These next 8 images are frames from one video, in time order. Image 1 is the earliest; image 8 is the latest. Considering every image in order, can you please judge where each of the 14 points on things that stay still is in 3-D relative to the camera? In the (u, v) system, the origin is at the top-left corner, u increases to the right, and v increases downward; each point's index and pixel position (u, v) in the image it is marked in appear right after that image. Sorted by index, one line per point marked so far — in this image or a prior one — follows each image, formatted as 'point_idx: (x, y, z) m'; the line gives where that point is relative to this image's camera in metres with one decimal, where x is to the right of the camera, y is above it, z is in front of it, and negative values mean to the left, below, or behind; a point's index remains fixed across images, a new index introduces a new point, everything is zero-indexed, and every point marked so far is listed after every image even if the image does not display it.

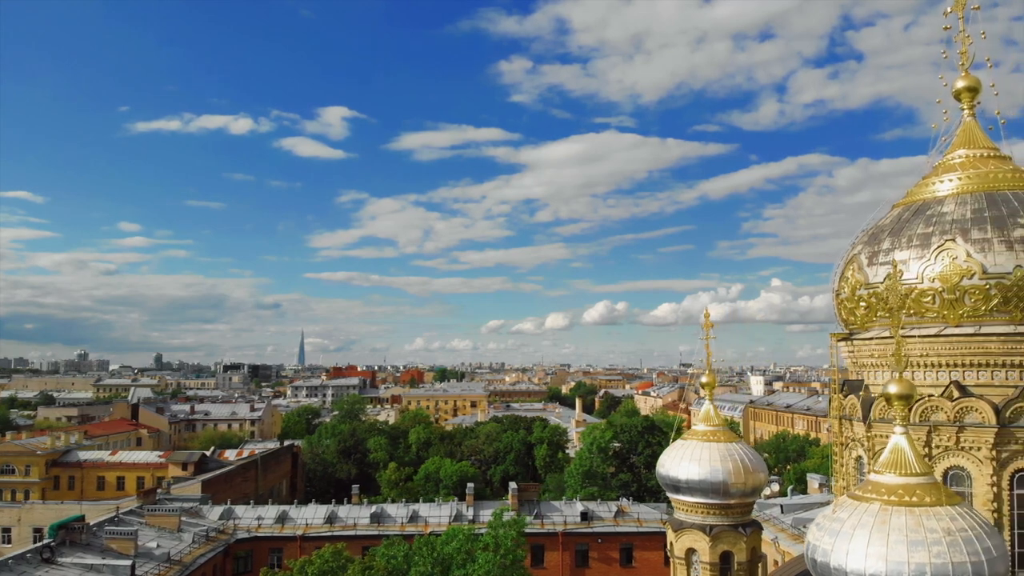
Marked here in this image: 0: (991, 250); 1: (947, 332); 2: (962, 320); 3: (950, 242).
0: (+6.8, +0.5, +11.1) m
1: (+6.2, -0.6, +11.2) m
2: (+6.4, -0.4, +11.2) m
3: (+6.4, +0.7, +11.4) m
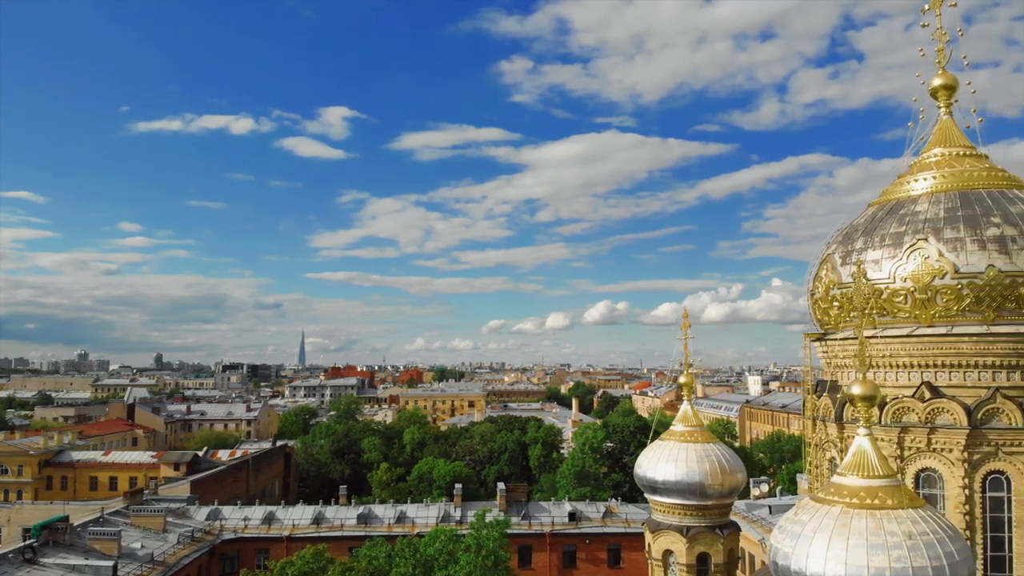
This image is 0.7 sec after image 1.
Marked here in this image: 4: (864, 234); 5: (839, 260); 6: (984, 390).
0: (+6.3, +0.5, +11.0) m
1: (+5.8, -0.6, +11.1) m
2: (+6.0, -0.4, +11.1) m
3: (+5.9, +0.7, +11.3) m
4: (+5.4, +0.8, +12.1) m
5: (+5.1, +0.4, +12.2) m
6: (+6.5, -1.4, +10.9) m
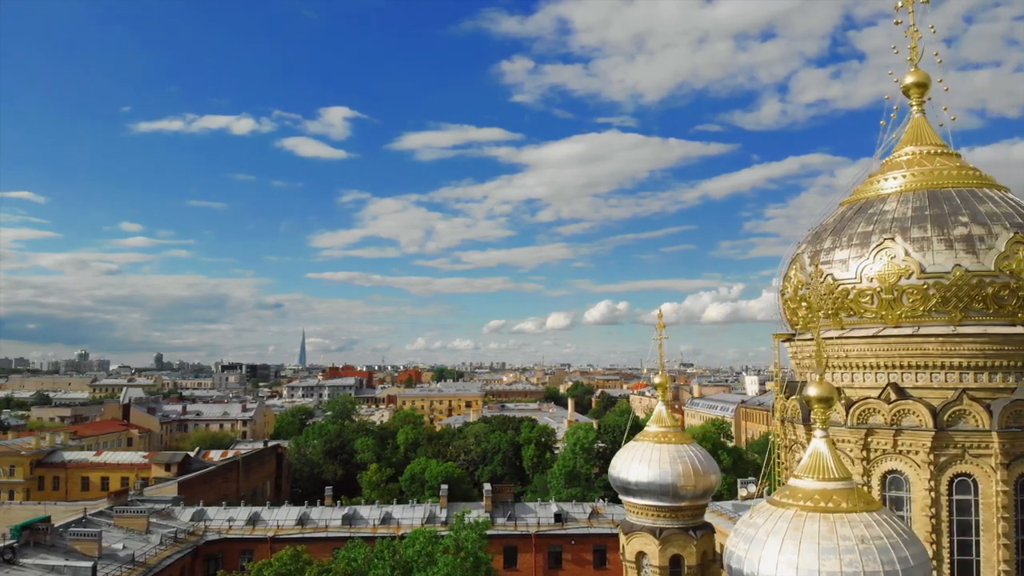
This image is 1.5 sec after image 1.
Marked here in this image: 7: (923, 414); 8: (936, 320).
0: (+5.8, +0.5, +10.9) m
1: (+5.2, -0.6, +11.0) m
2: (+5.4, -0.4, +10.9) m
3: (+5.4, +0.7, +11.1) m
4: (+4.9, +0.8, +12.0) m
5: (+4.6, +0.4, +12.1) m
6: (+6.0, -1.4, +10.7) m
7: (+5.6, -1.7, +10.7) m
8: (+5.9, -0.4, +10.8) m
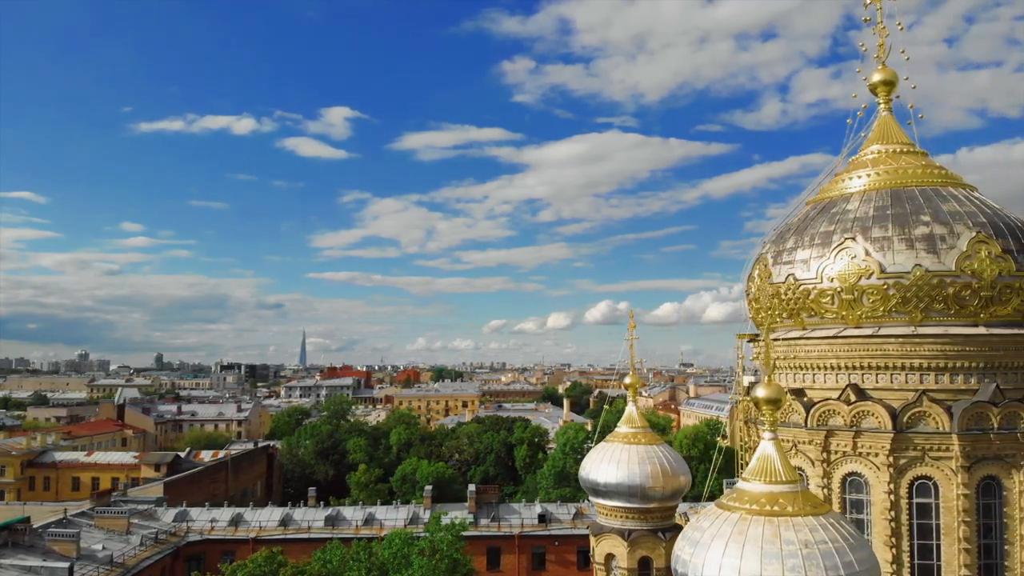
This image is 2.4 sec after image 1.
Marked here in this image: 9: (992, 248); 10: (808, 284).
0: (+5.2, +0.5, +10.7) m
1: (+4.6, -0.6, +10.8) m
2: (+4.8, -0.4, +10.8) m
3: (+4.7, +0.7, +11.0) m
4: (+4.3, +0.8, +11.8) m
5: (+4.0, +0.4, +12.0) m
6: (+5.4, -1.4, +10.6) m
7: (+5.0, -1.7, +10.5) m
8: (+5.2, -0.4, +10.7) m
9: (+6.5, +0.5, +10.6) m
10: (+4.3, +0.1, +11.2) m
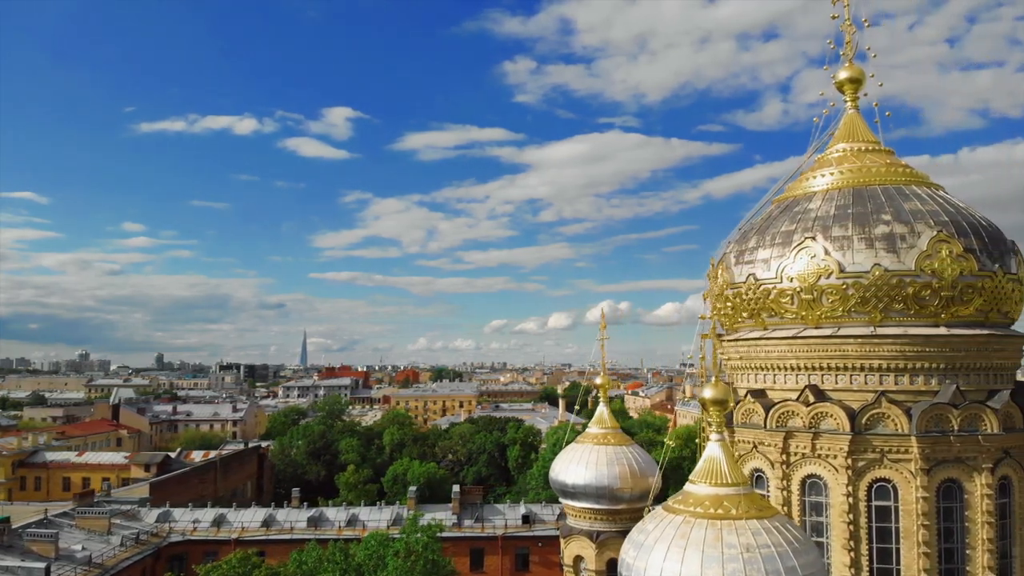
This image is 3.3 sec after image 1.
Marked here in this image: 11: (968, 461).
0: (+4.6, +0.5, +10.6) m
1: (+4.0, -0.6, +10.7) m
2: (+4.2, -0.4, +10.7) m
3: (+4.1, +0.7, +10.9) m
4: (+3.7, +0.8, +11.7) m
5: (+3.4, +0.4, +11.9) m
6: (+4.8, -1.4, +10.5) m
7: (+4.4, -1.7, +10.4) m
8: (+4.6, -0.4, +10.5) m
9: (+5.9, +0.5, +10.5) m
10: (+3.6, +0.1, +11.1) m
11: (+6.0, -2.3, +10.3) m
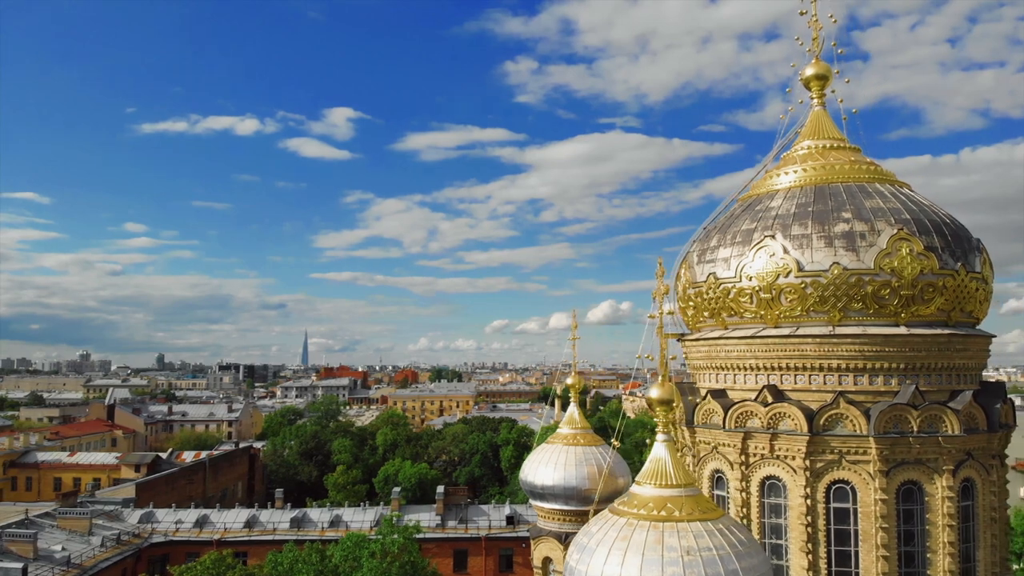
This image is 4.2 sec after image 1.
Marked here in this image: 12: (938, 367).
0: (+4.0, +0.5, +10.5) m
1: (+3.4, -0.6, +10.6) m
2: (+3.6, -0.4, +10.6) m
3: (+3.5, +0.7, +10.8) m
4: (+3.1, +0.8, +11.6) m
5: (+2.8, +0.4, +11.7) m
6: (+4.2, -1.4, +10.3) m
7: (+3.8, -1.7, +10.3) m
8: (+4.0, -0.4, +10.4) m
9: (+5.3, +0.6, +10.3) m
10: (+3.0, +0.1, +11.0) m
11: (+5.4, -2.3, +10.1) m
12: (+5.7, -1.1, +10.5) m
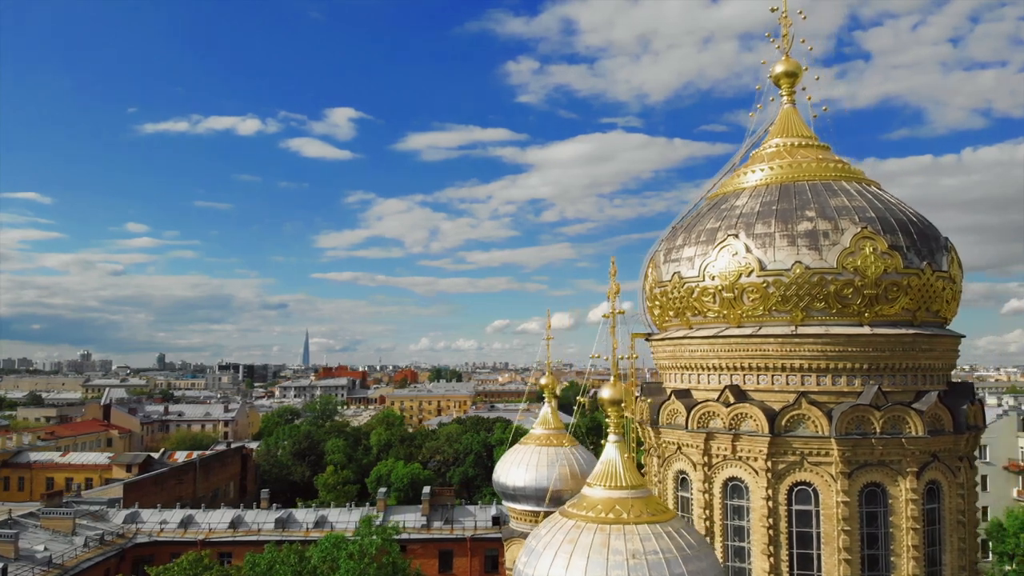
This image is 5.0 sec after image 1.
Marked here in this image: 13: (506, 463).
0: (+3.5, +0.6, +10.4) m
1: (+2.9, -0.6, +10.5) m
2: (+3.1, -0.4, +10.5) m
3: (+3.0, +0.7, +10.7) m
4: (+2.6, +0.8, +11.5) m
5: (+2.2, +0.4, +11.6) m
6: (+3.7, -1.4, +10.2) m
7: (+3.2, -1.7, +10.2) m
8: (+3.5, -0.4, +10.3) m
9: (+4.8, +0.6, +10.2) m
10: (+2.5, +0.1, +10.9) m
11: (+4.9, -2.3, +10.0) m
12: (+5.2, -1.0, +10.4) m
13: (-0.1, -3.3, +14.8) m
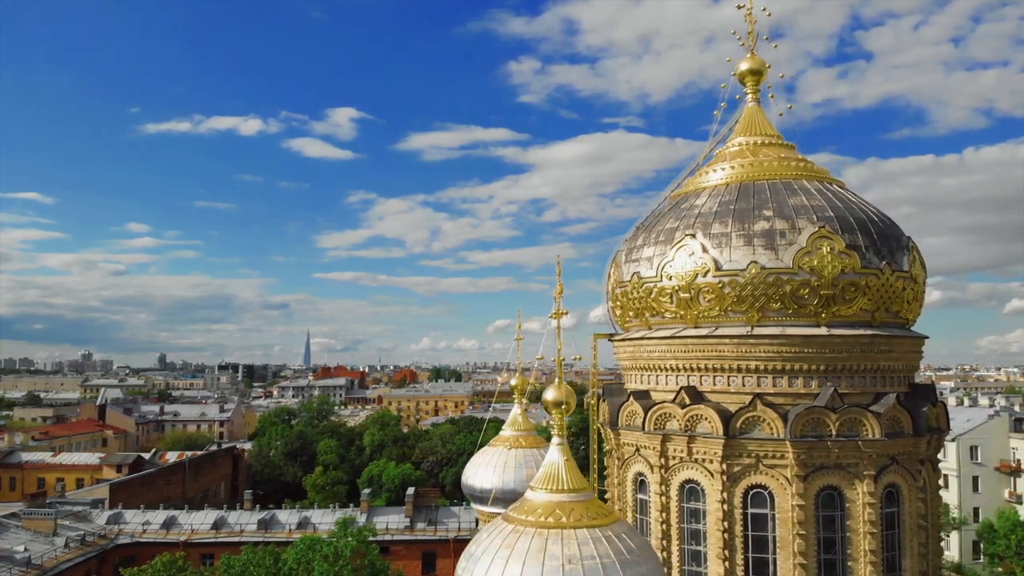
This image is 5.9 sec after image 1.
0: (+2.9, +0.6, +10.3) m
1: (+2.3, -0.6, +10.4) m
2: (+2.5, -0.4, +10.3) m
3: (+2.4, +0.7, +10.5) m
4: (+2.0, +0.8, +11.4) m
5: (+1.6, +0.4, +11.5) m
6: (+3.0, -1.4, +10.1) m
7: (+2.6, -1.7, +10.1) m
8: (+2.9, -0.4, +10.2) m
9: (+4.2, +0.6, +10.1) m
10: (+1.9, +0.1, +10.8) m
11: (+4.3, -2.3, +9.9) m
12: (+4.6, -1.1, +10.2) m
13: (-0.7, -3.3, +14.7) m
